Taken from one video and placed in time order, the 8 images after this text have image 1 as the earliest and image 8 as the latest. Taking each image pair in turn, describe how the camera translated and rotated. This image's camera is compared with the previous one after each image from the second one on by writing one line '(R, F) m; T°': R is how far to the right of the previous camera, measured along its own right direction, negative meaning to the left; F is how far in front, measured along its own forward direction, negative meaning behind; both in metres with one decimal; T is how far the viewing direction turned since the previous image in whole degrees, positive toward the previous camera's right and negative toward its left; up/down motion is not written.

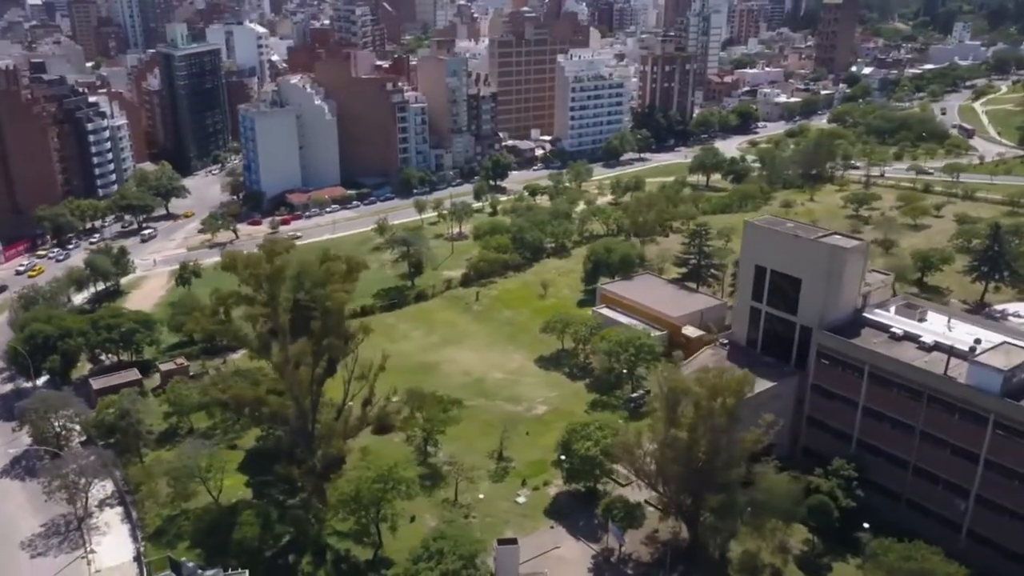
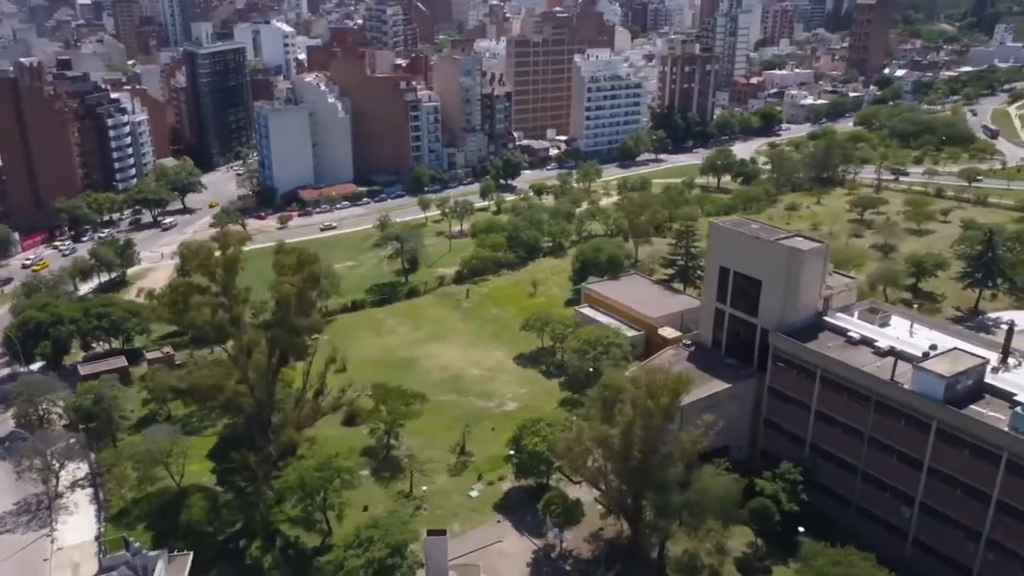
(+3.5, -0.3) m; -3°
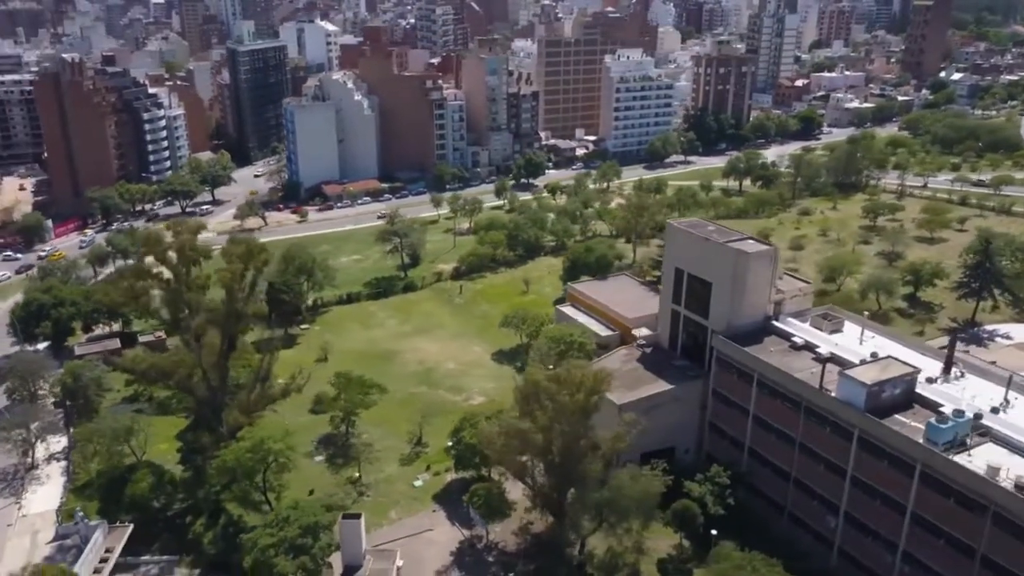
(+4.8, -0.3) m; -4°
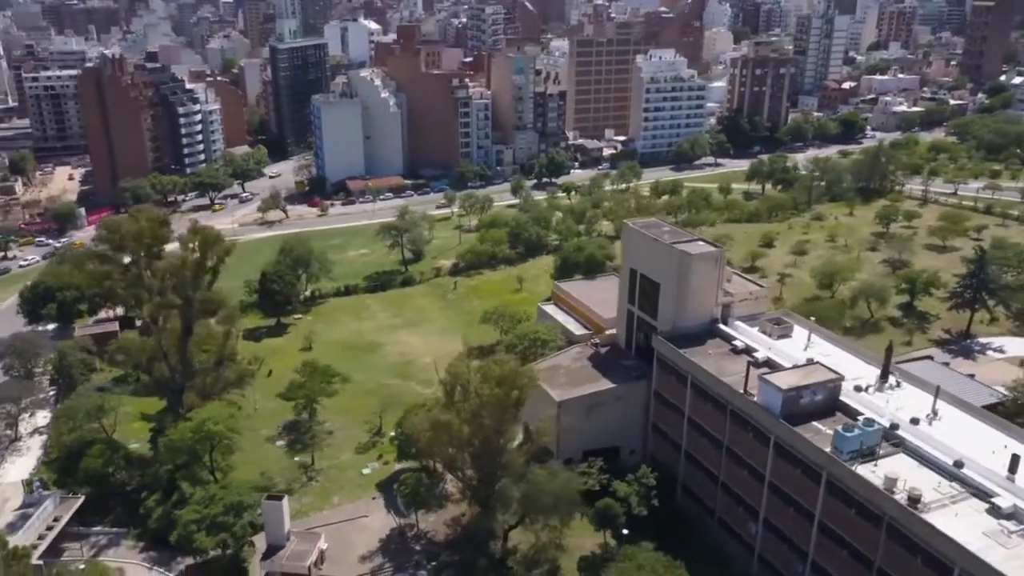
(+4.8, -0.2) m; -4°
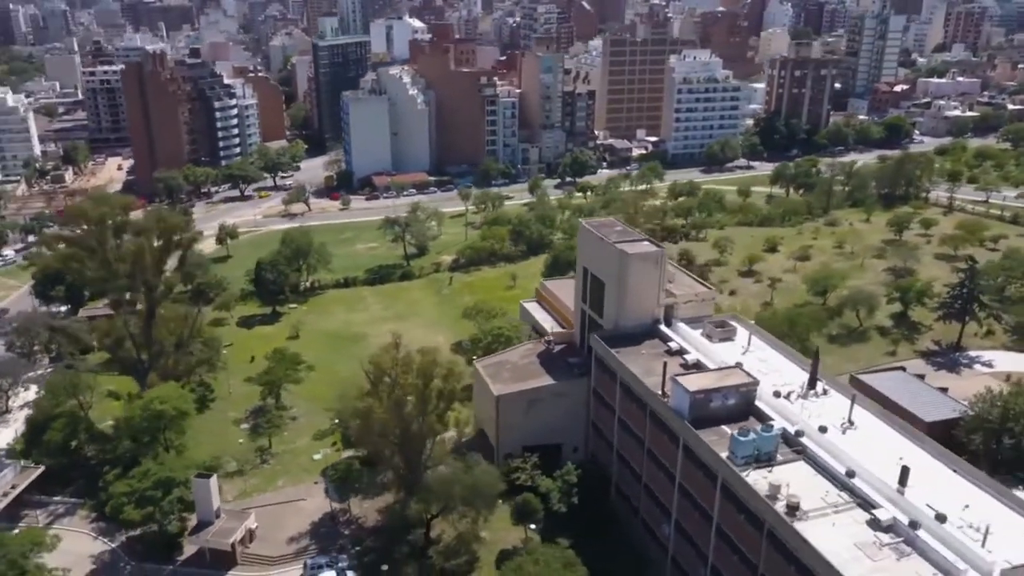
(+5.0, -0.2) m; -5°
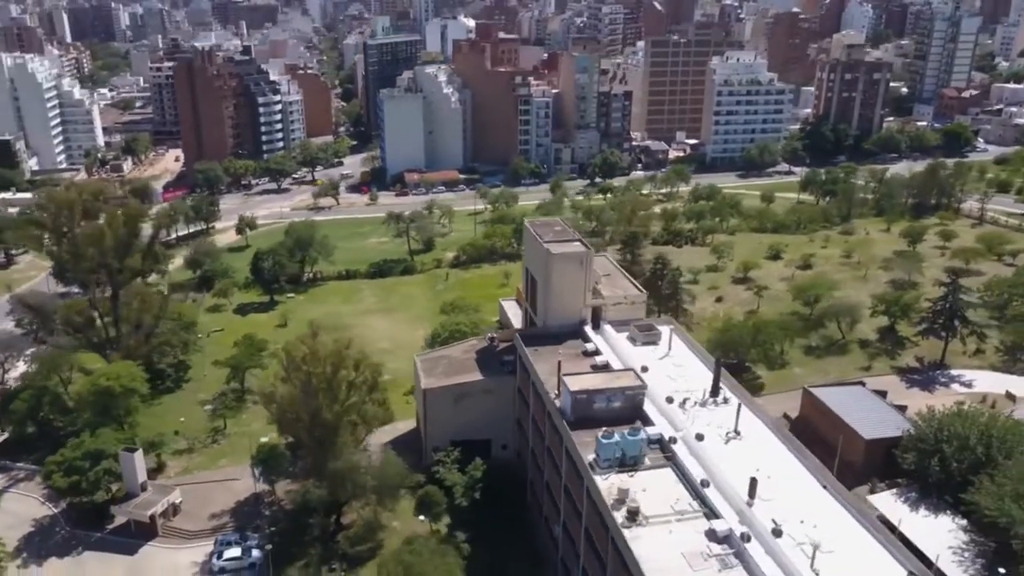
(+6.2, 0.0) m; -6°
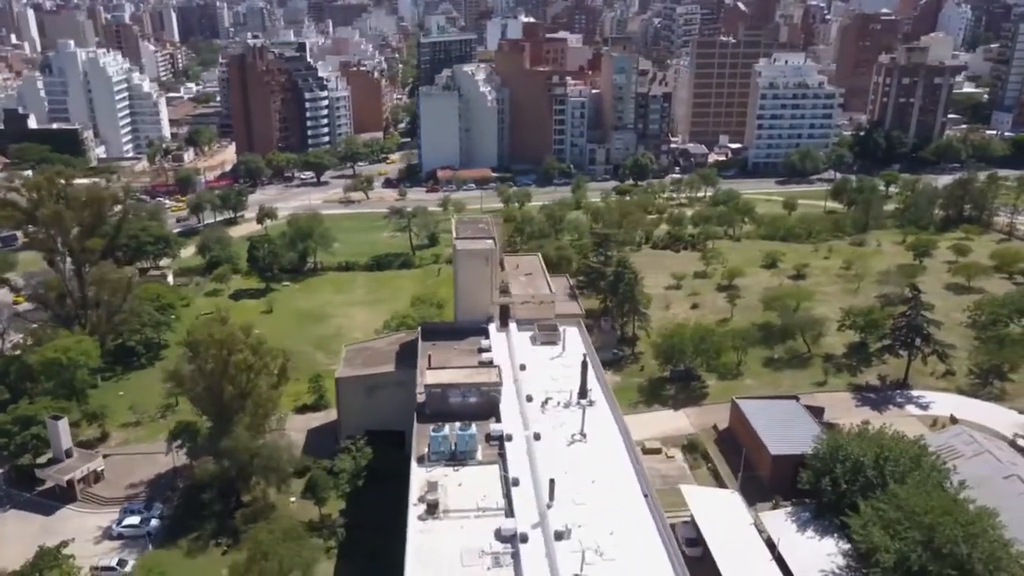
(+7.5, +0.1) m; -7°
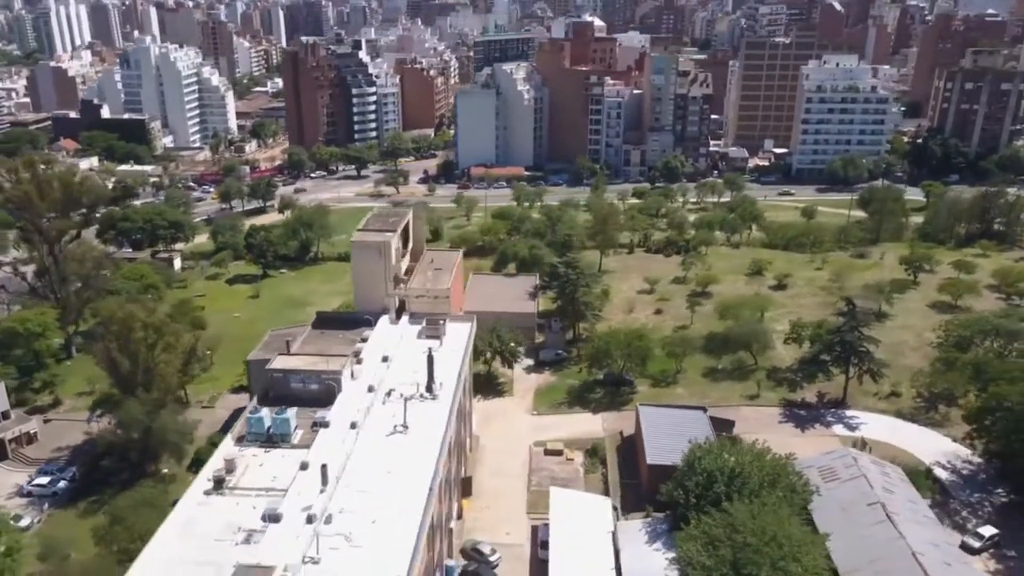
(+8.5, +0.2) m; -7°
